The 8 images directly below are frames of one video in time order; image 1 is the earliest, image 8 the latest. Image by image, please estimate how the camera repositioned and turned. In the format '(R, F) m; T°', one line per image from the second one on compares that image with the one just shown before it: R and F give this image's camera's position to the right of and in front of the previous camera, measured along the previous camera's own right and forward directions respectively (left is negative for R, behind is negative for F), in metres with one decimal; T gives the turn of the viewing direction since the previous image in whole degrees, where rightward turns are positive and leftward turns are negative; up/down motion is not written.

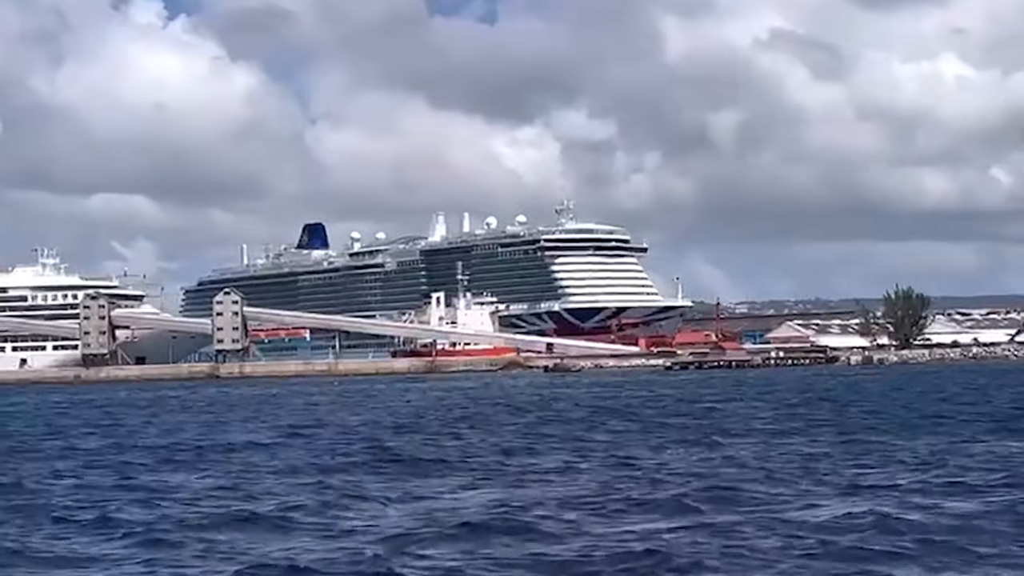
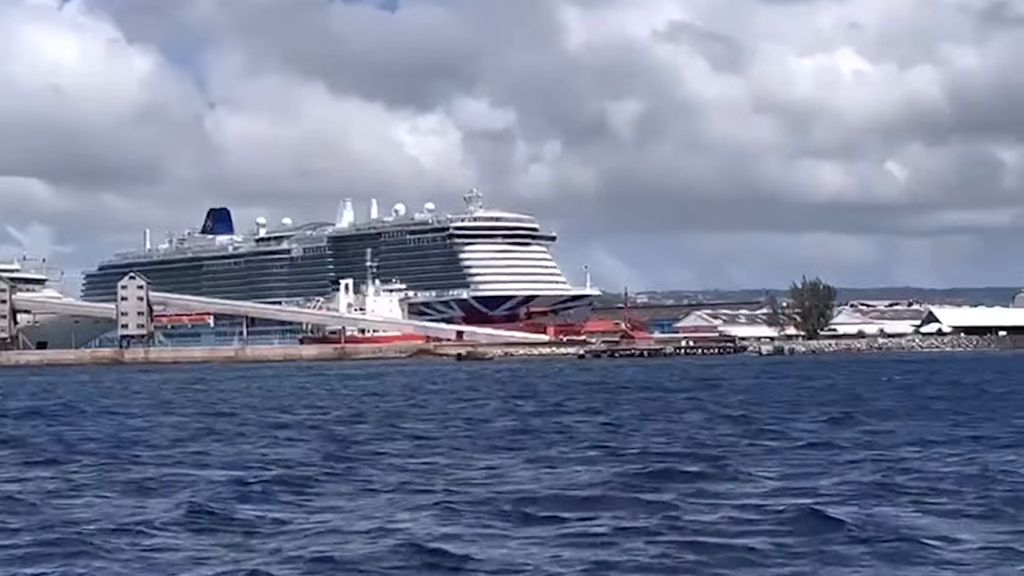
(-0.2, +0.4) m; +3°
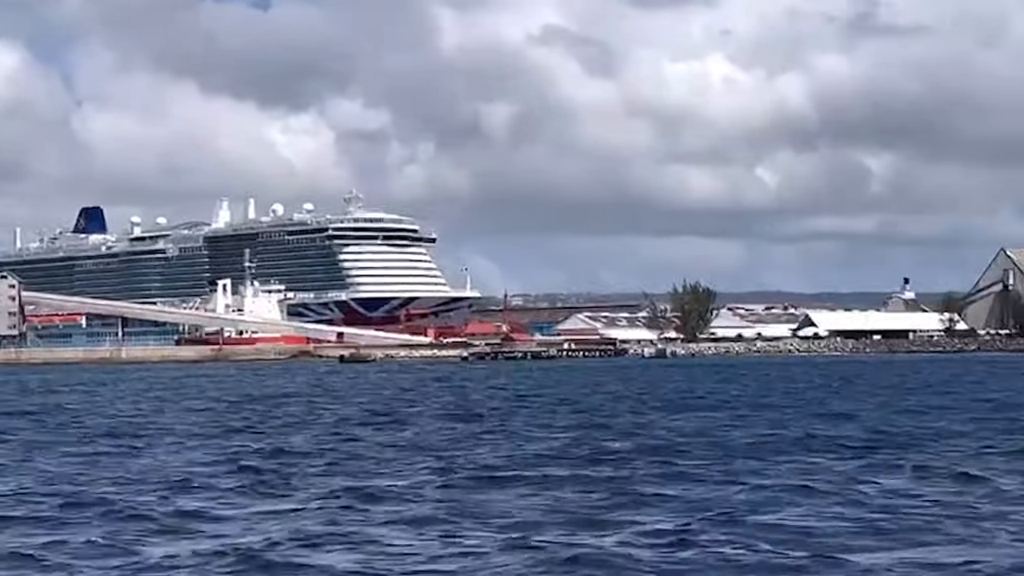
(-0.2, +0.5) m; +4°
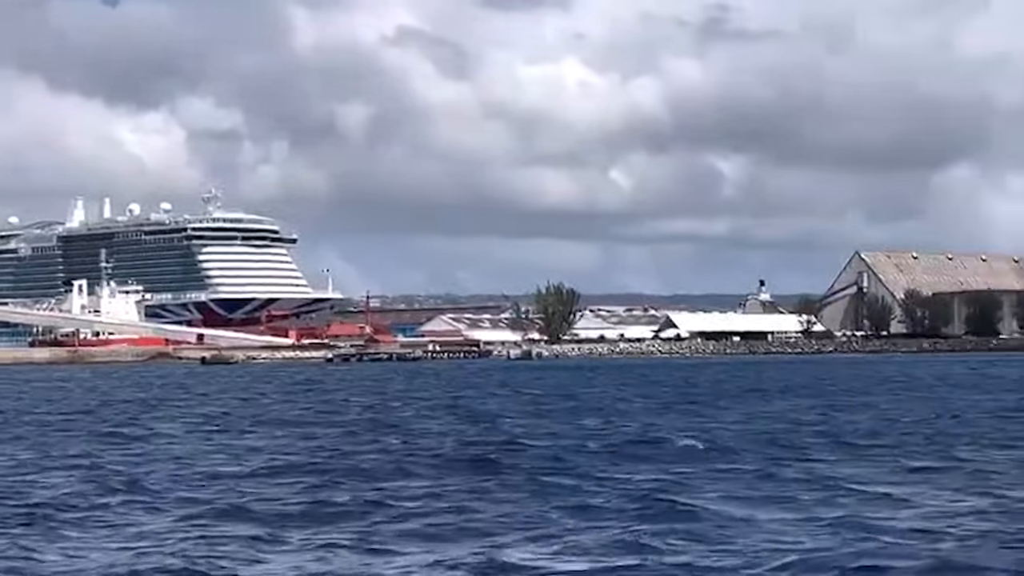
(-0.3, +0.4) m; +5°
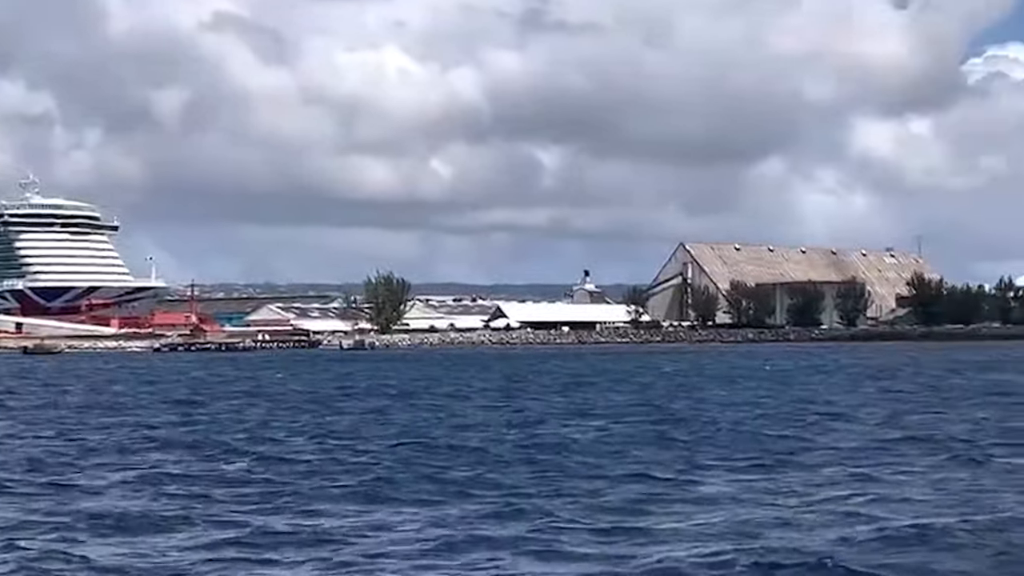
(-0.4, +0.6) m; +6°
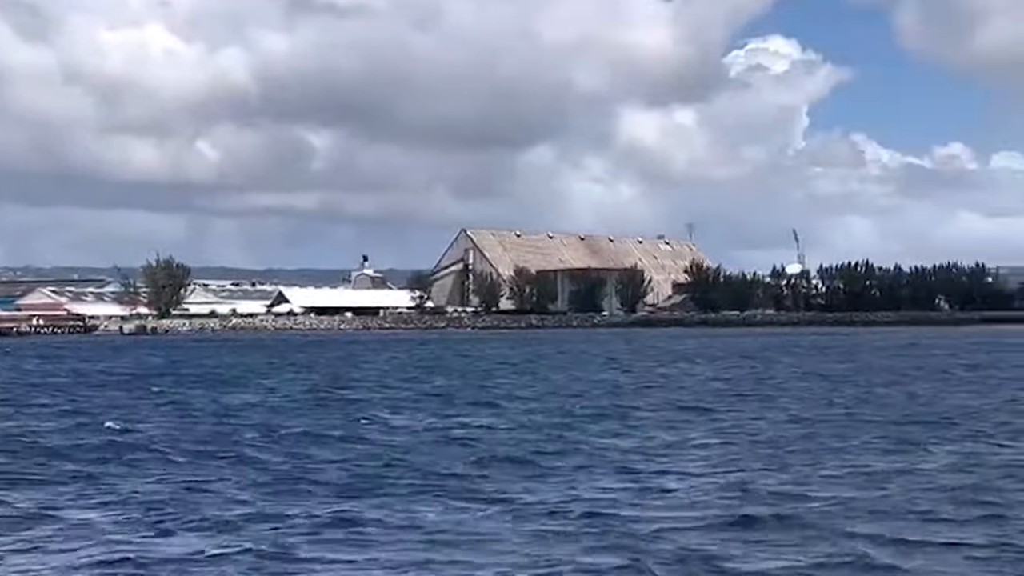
(-0.7, +0.7) m; +8°
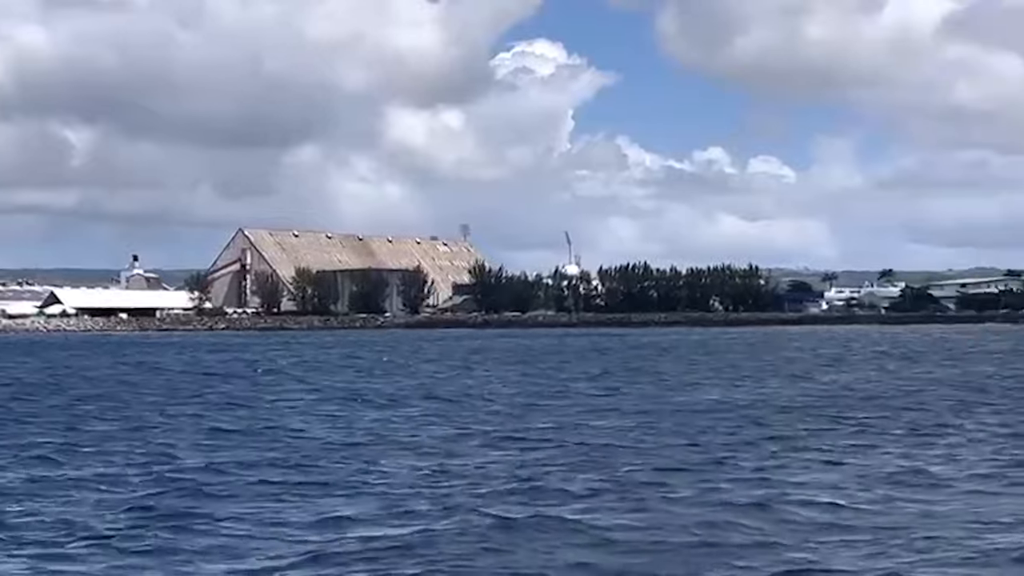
(-1.0, +0.9) m; +8°
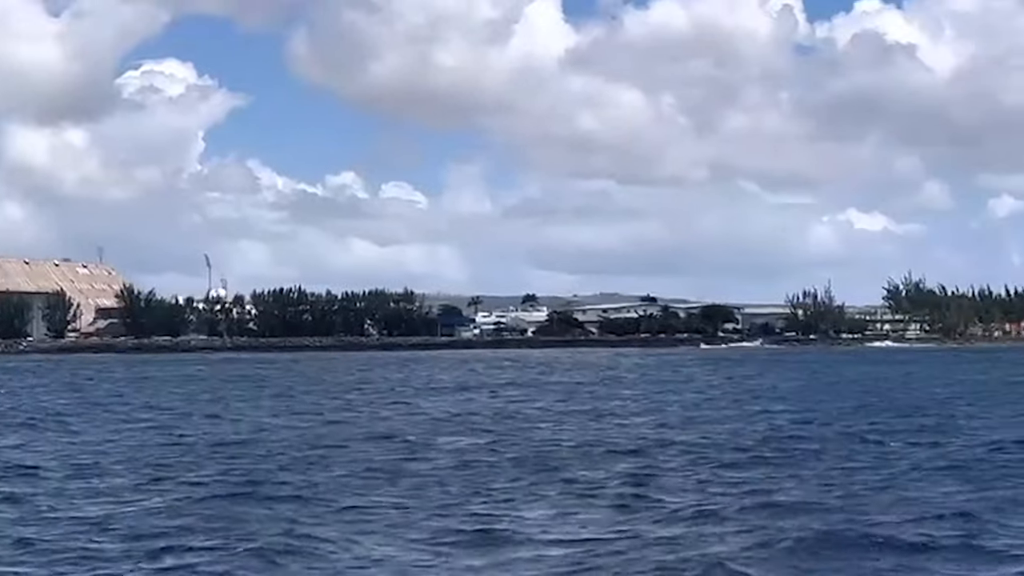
(-1.5, +1.4) m; +12°
